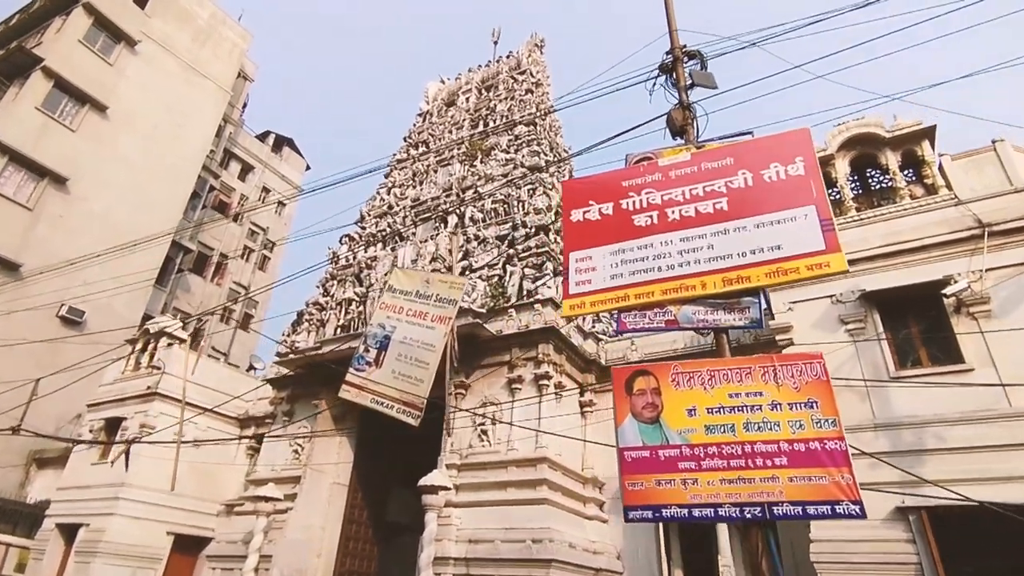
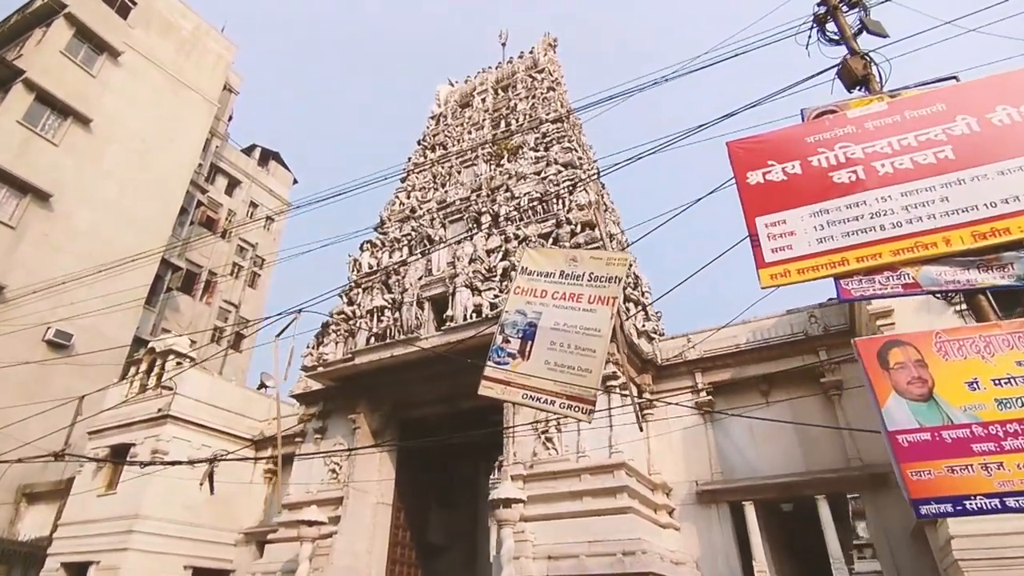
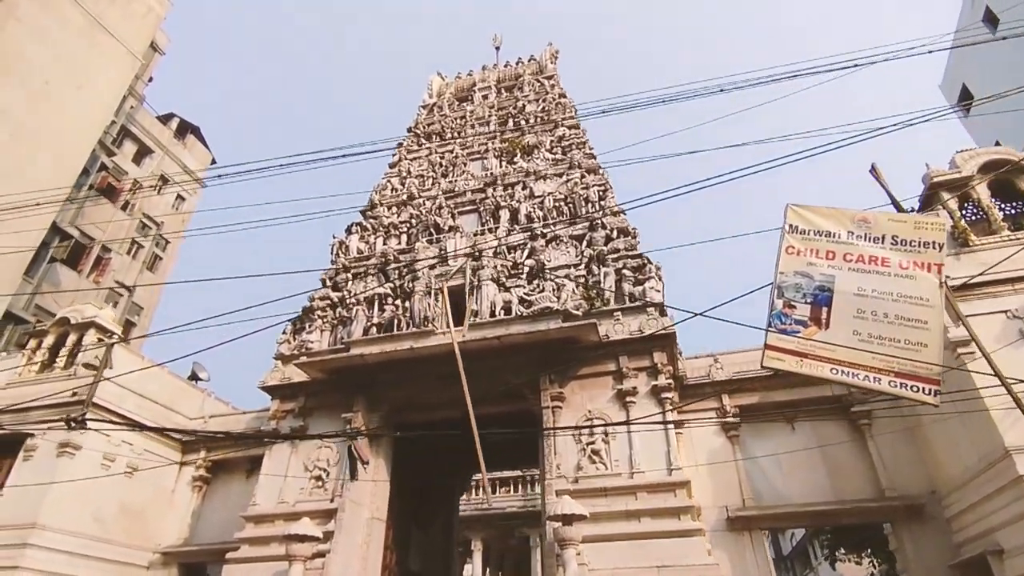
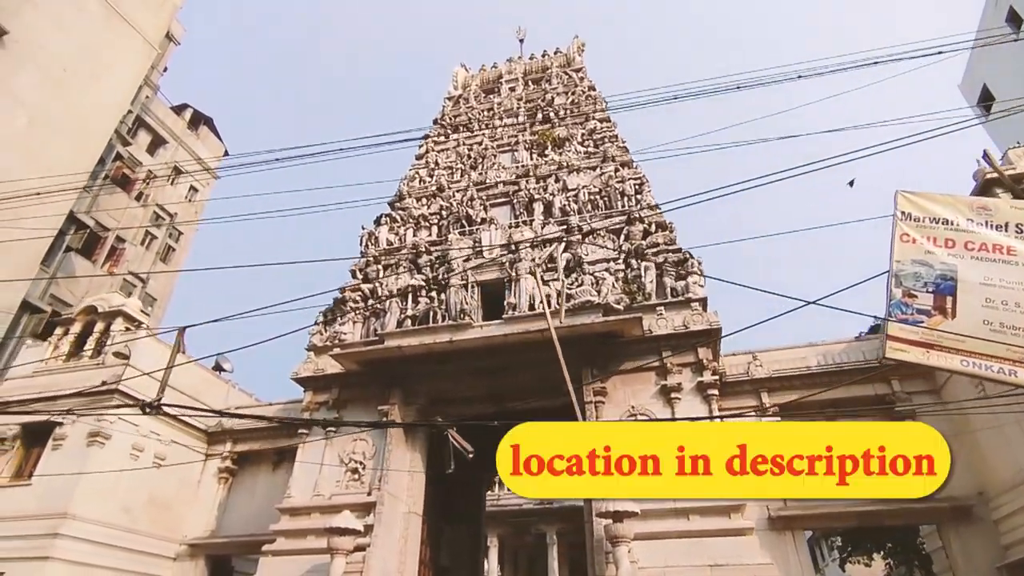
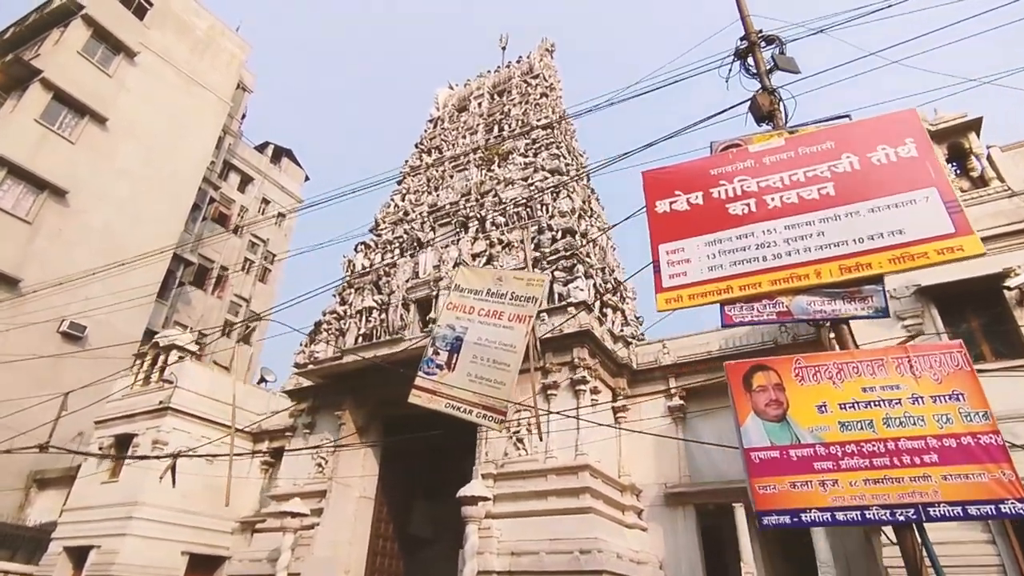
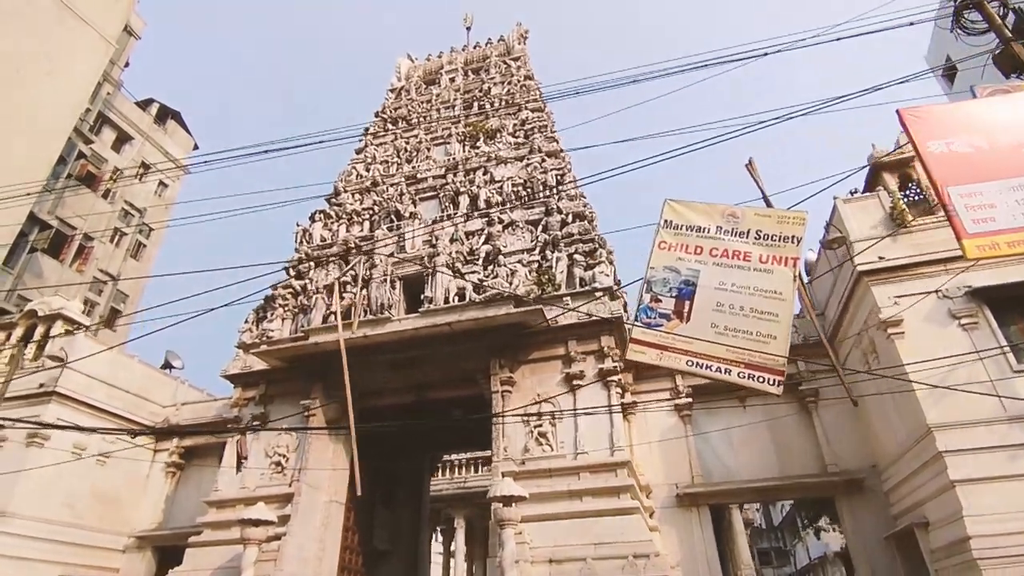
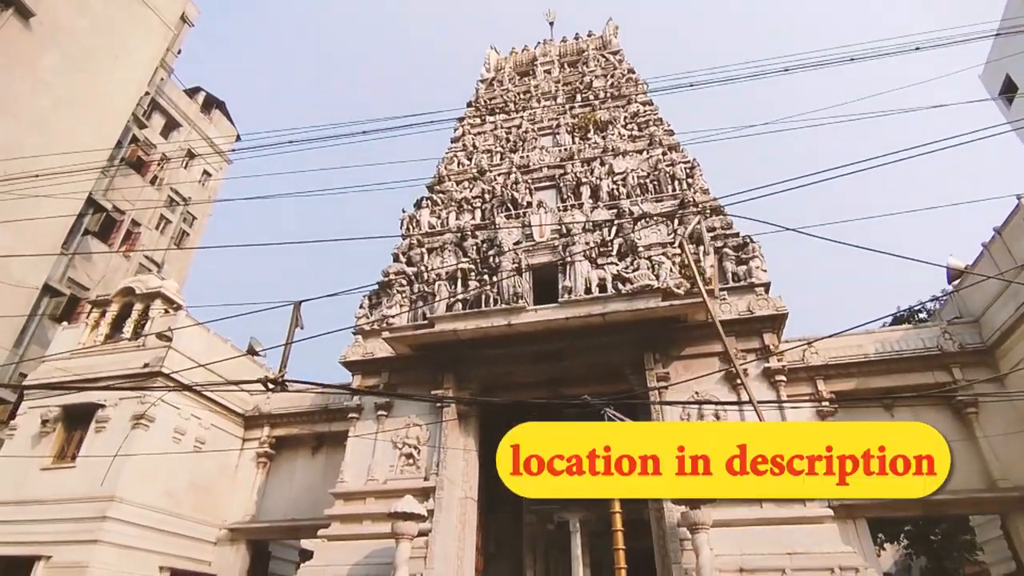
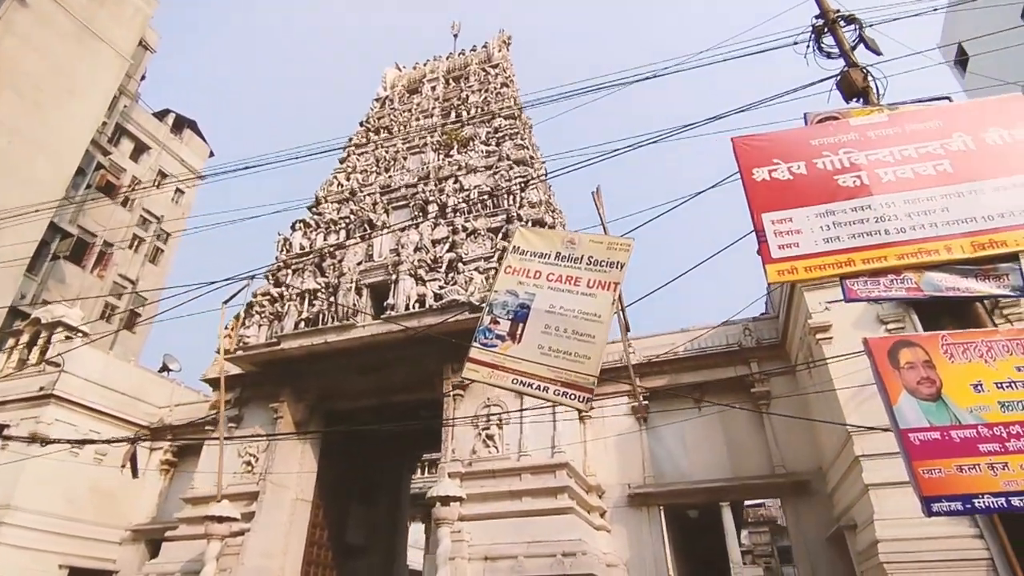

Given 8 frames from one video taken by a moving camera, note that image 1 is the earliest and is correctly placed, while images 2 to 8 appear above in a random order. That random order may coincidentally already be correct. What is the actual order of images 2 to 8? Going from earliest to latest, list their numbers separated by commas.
5, 2, 8, 6, 3, 4, 7
